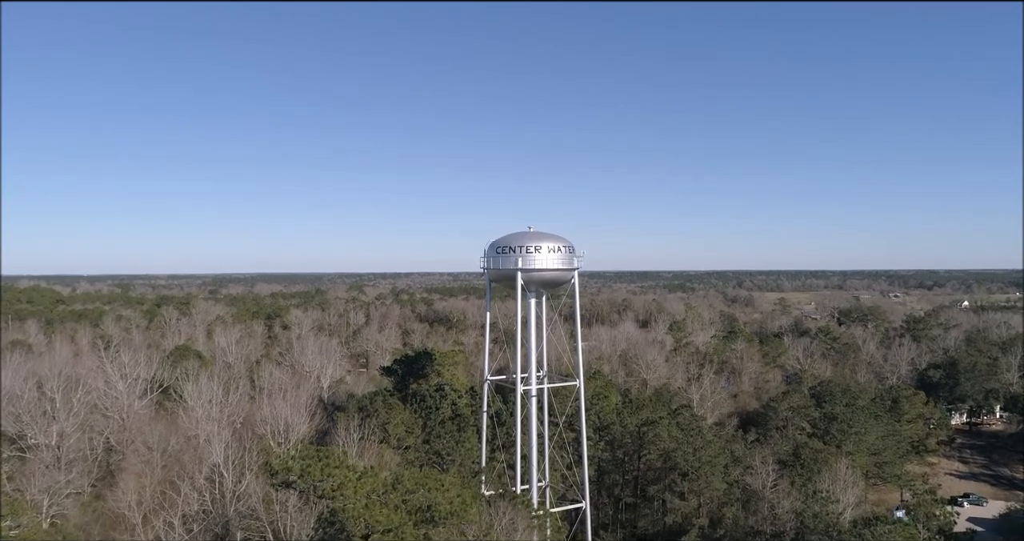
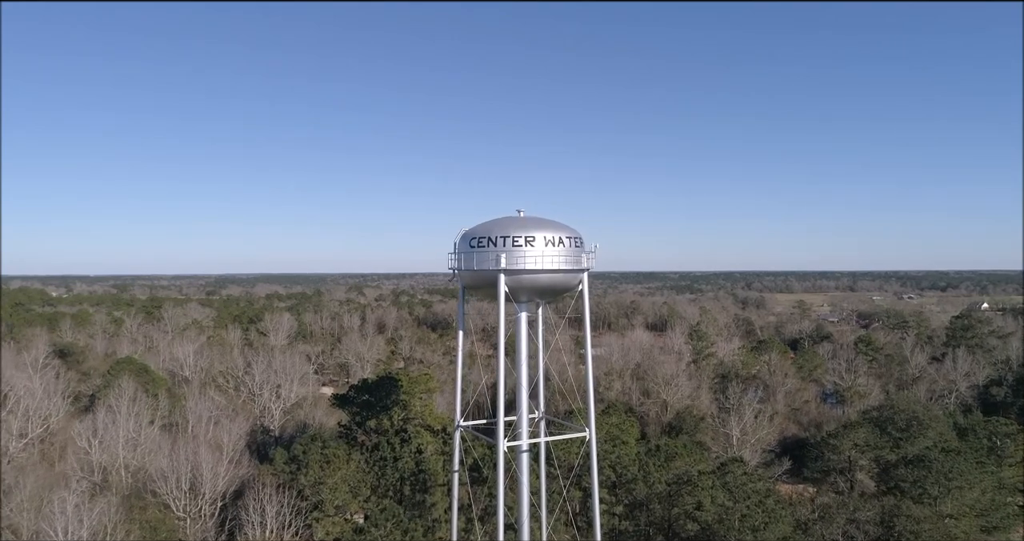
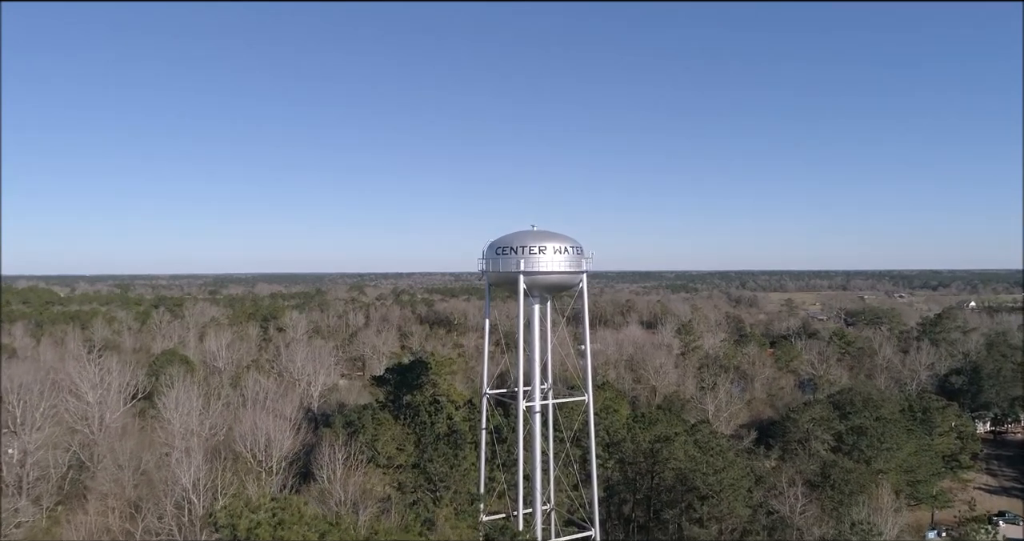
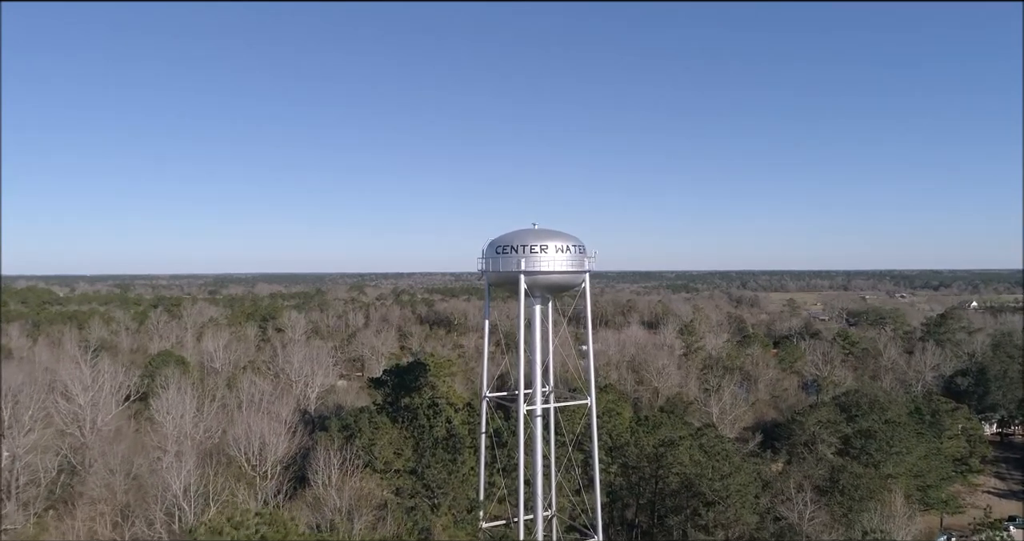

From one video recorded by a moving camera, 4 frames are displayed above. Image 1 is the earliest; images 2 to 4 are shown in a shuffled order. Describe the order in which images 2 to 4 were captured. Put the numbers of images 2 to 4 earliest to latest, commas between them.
3, 4, 2
